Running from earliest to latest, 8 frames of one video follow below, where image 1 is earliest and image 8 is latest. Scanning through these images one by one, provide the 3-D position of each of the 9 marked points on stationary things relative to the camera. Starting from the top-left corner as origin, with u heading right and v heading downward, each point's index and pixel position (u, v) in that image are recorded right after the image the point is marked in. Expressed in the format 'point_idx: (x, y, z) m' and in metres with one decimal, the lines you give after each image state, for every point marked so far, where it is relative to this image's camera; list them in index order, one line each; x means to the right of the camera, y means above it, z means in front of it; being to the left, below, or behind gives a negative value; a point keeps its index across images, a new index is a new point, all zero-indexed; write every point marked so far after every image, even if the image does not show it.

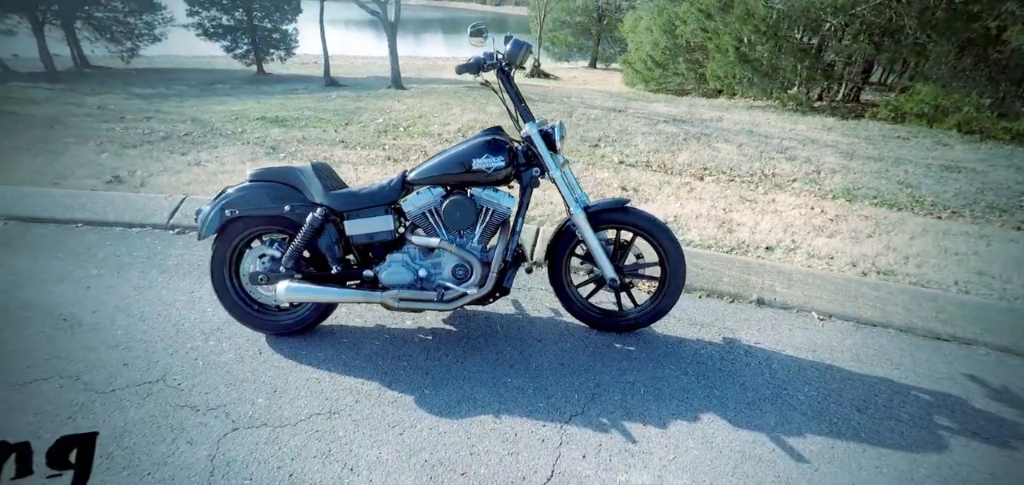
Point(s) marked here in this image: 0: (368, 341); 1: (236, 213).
0: (-0.8, -0.5, +3.0) m
1: (-1.4, +0.1, +2.7) m
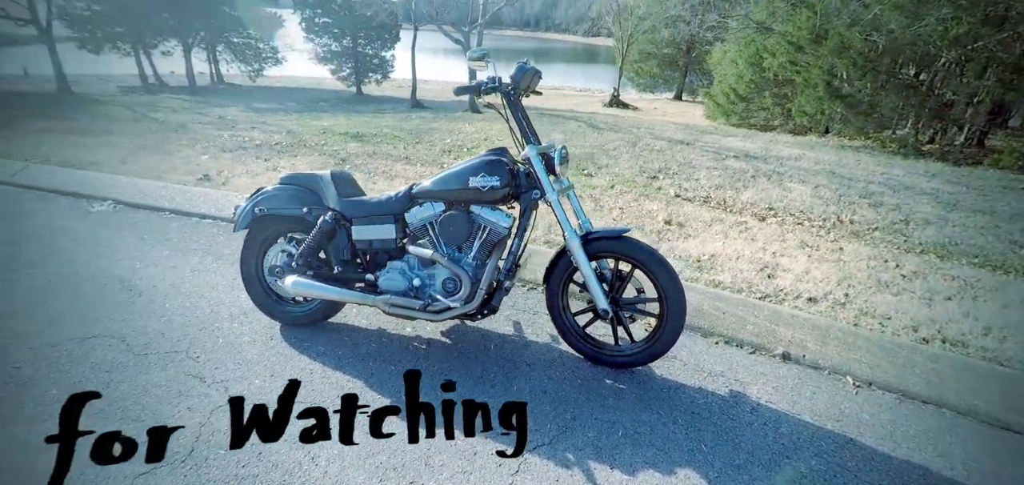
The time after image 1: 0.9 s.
0: (-0.9, -0.6, +3.2) m
1: (-1.4, +0.2, +3.0) m
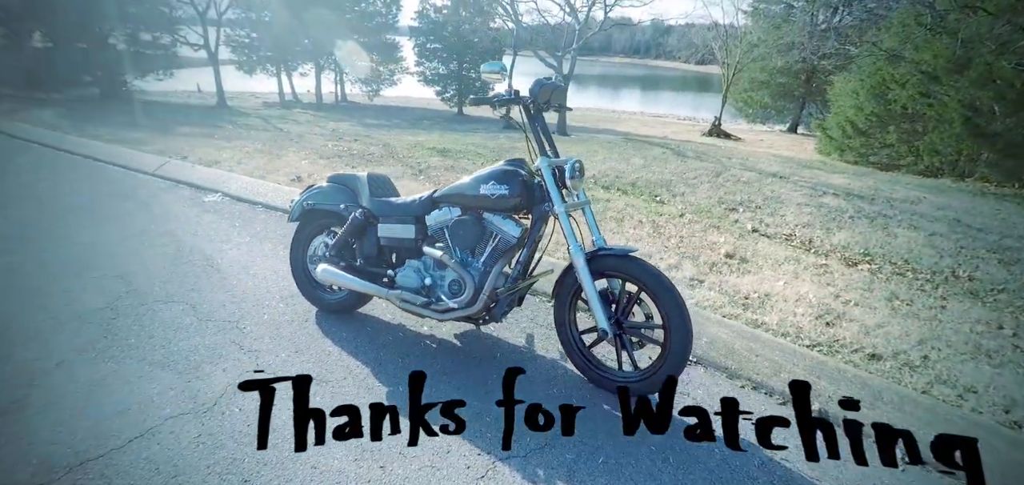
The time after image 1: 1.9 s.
0: (-0.8, -0.6, +3.4) m
1: (-1.3, +0.2, +3.4) m
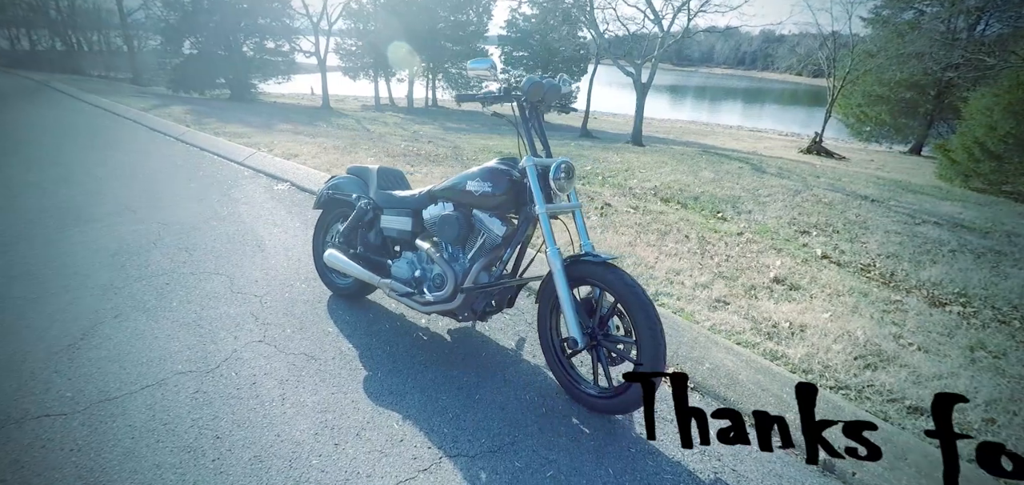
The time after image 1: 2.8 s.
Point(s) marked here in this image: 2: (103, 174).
0: (-0.8, -0.5, +3.4) m
1: (-1.2, +0.3, +3.6) m
2: (-4.5, +0.6, +5.8) m
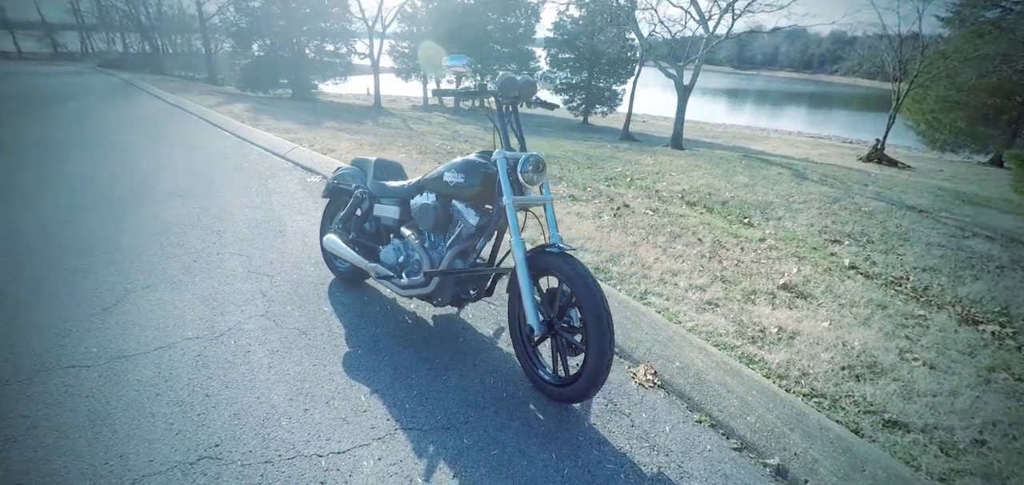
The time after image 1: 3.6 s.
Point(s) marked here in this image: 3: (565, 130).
0: (-0.9, -0.4, +3.6) m
1: (-1.3, +0.4, +3.8) m
2: (-4.3, +0.8, +6.3) m
3: (+1.4, +3.0, +14.1) m
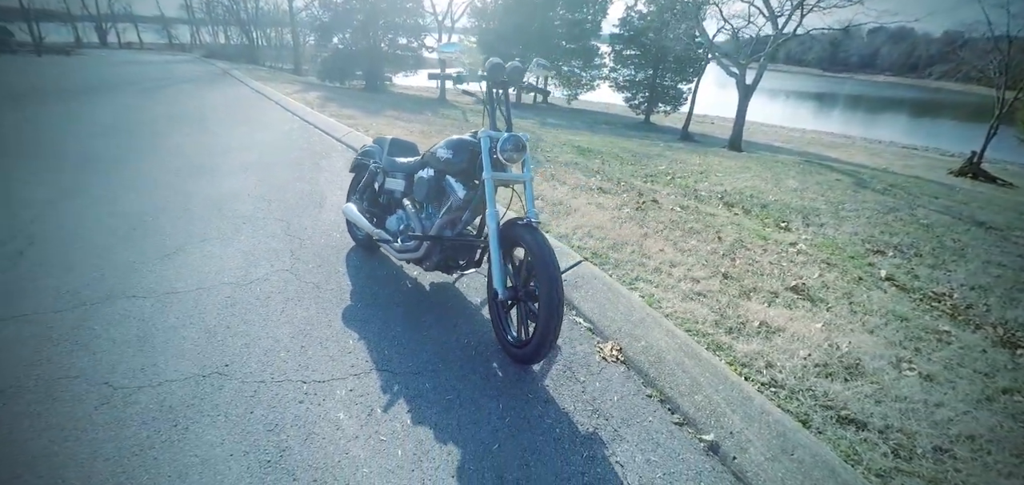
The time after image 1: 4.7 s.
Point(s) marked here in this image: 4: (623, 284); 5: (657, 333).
0: (-0.9, -0.2, +3.9) m
1: (-1.2, +0.7, +4.2) m
2: (-3.7, +1.3, +7.1) m
3: (+3.1, +3.0, +14.0) m
4: (+0.7, -0.3, +3.5) m
5: (+0.8, -0.5, +3.0) m
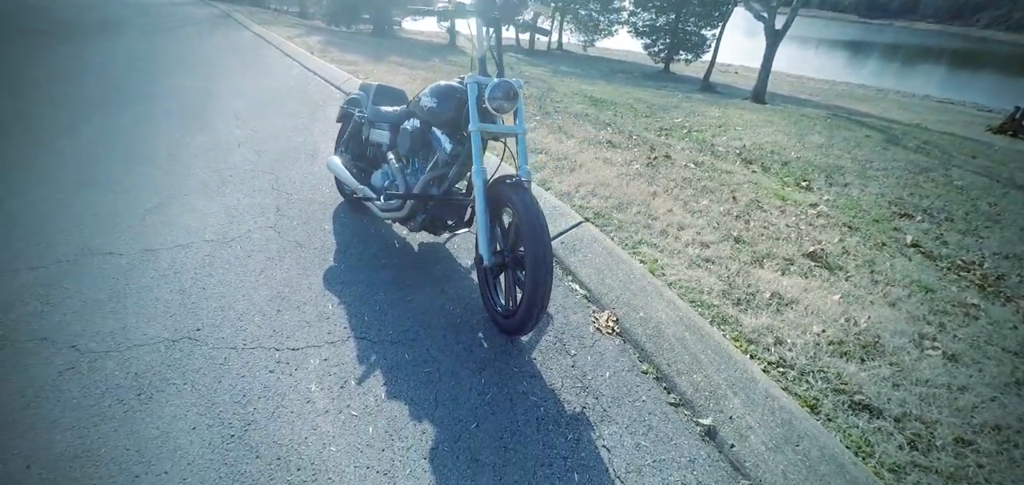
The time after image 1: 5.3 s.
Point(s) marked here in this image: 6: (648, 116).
0: (-1.0, +0.1, +3.7) m
1: (-1.2, +1.0, +3.9) m
2: (-3.6, +1.9, +6.8) m
3: (+3.4, +4.1, +13.3) m
4: (+0.7, 0.0, +3.2) m
5: (+0.7, -0.3, +2.7) m
6: (+1.8, +1.6, +6.8) m
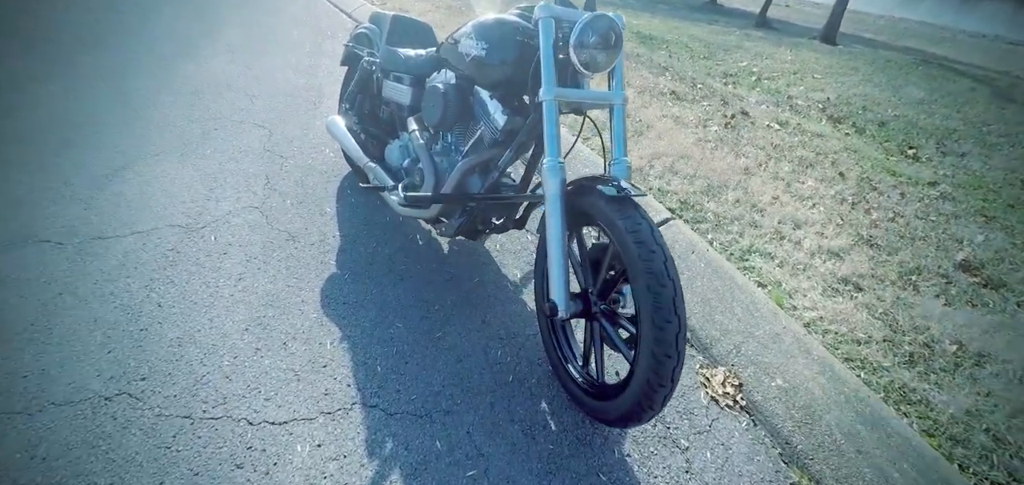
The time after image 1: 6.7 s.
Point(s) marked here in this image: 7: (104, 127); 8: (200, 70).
0: (-0.7, +0.1, +2.8) m
1: (-0.9, +1.1, +2.9) m
2: (-3.3, +2.4, +5.7) m
3: (+3.9, +5.2, +11.9) m
4: (+1.0, -0.1, +2.4) m
5: (+1.0, -0.4, +1.9) m
6: (+2.1, +2.0, +5.7) m
7: (-2.8, +0.8, +3.6) m
8: (-2.7, +1.5, +4.5) m
